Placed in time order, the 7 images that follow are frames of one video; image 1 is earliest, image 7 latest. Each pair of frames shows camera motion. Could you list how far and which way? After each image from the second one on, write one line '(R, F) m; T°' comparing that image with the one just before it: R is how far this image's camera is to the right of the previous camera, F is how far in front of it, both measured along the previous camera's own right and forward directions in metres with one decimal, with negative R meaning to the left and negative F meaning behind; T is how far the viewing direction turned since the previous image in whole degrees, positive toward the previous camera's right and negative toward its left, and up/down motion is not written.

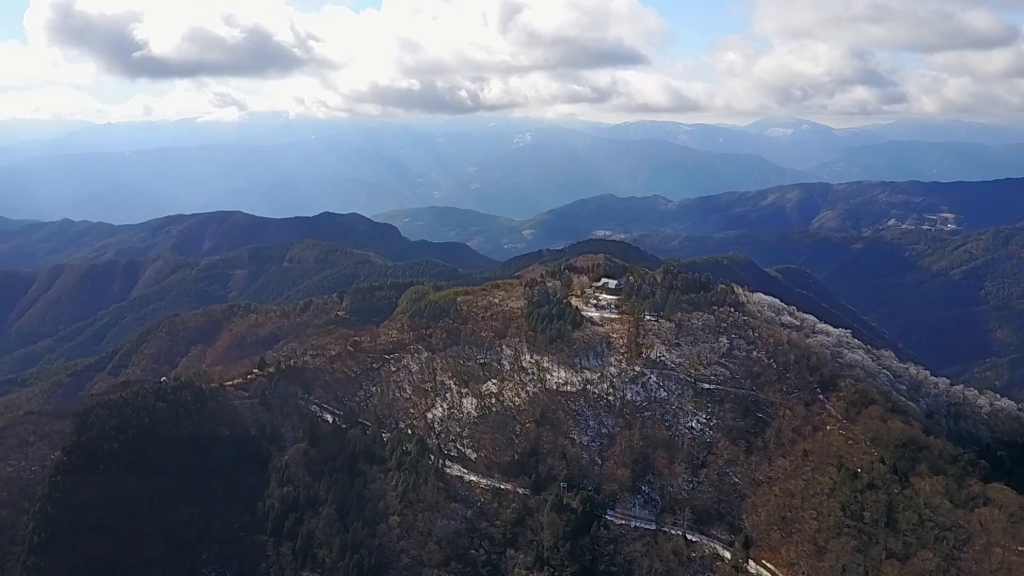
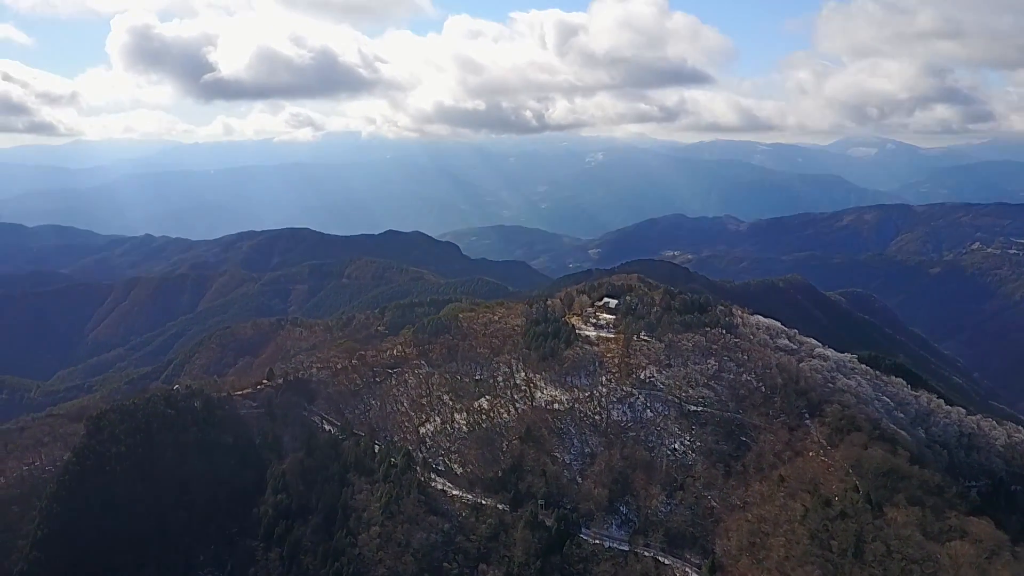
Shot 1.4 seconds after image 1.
(+5.2, -0.5) m; -5°
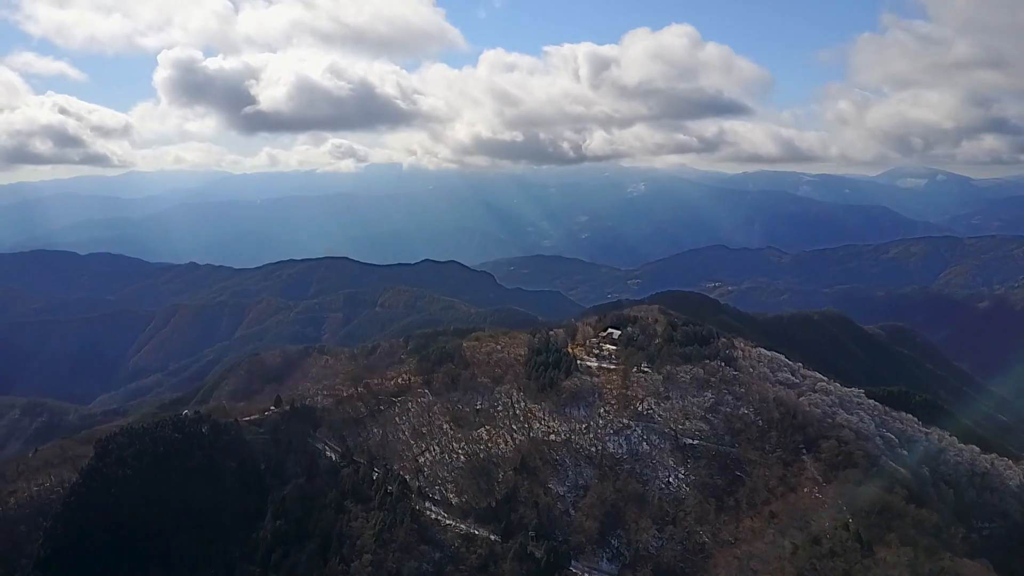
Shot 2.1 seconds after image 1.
(+2.8, -0.3) m; -3°
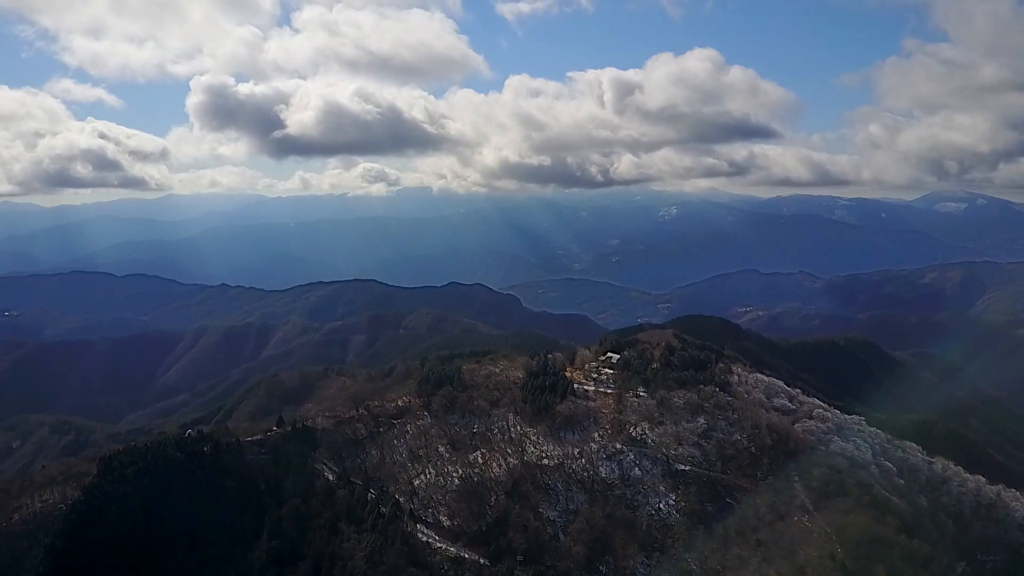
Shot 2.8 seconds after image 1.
(+2.4, -0.3) m; -2°
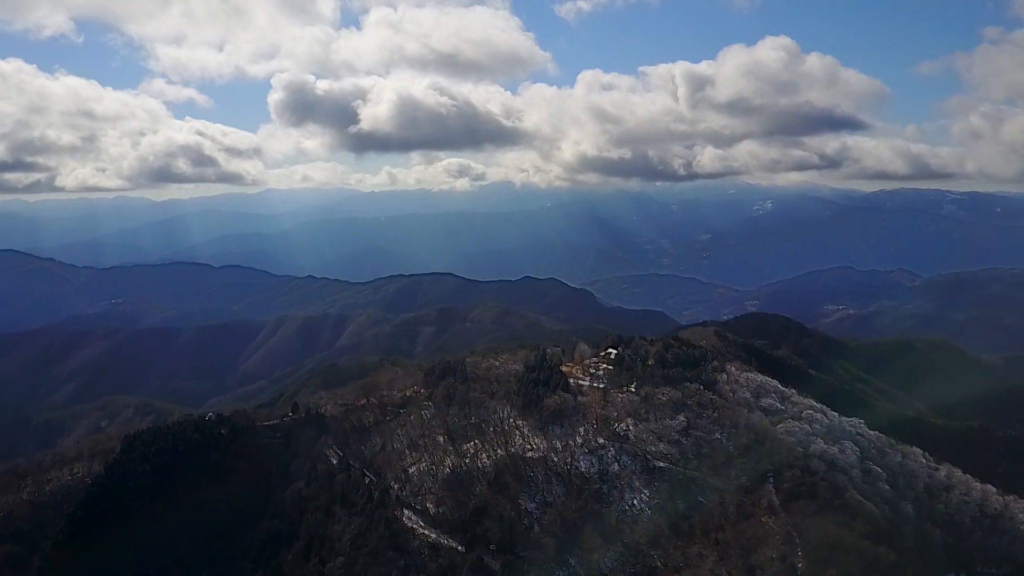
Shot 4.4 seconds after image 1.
(+6.6, -0.5) m; -6°
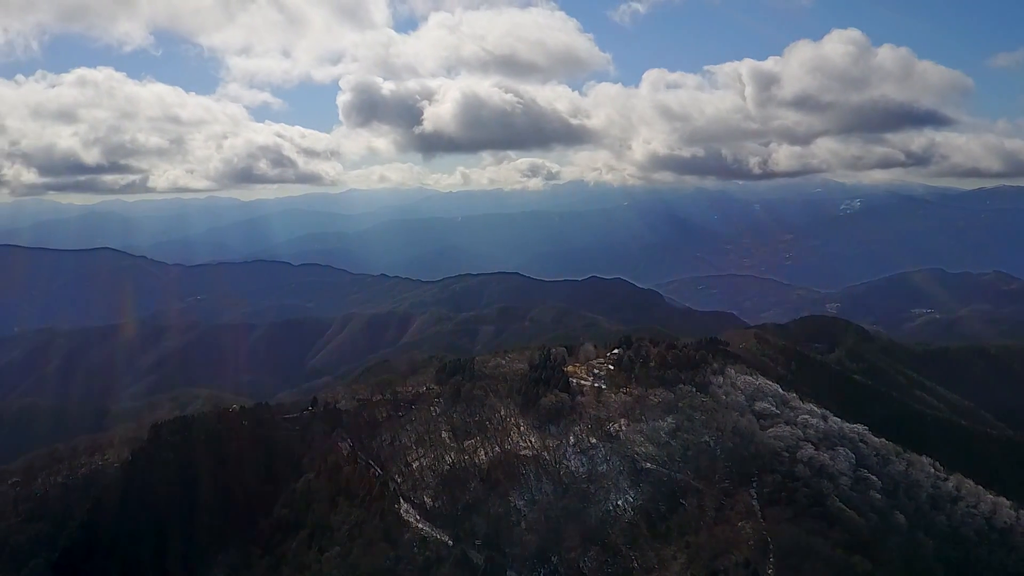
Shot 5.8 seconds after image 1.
(+5.4, -0.4) m; -5°
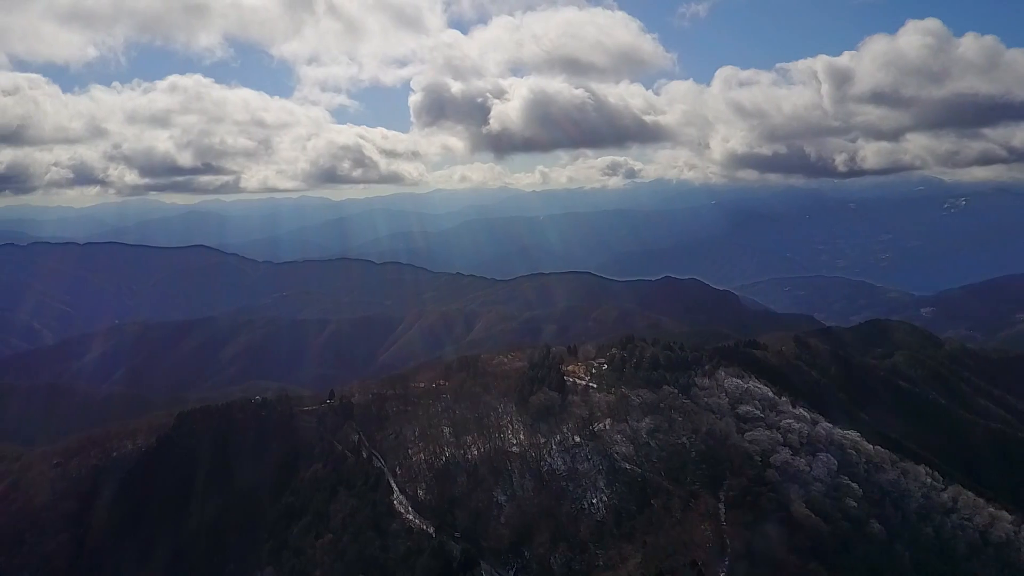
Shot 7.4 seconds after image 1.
(+6.3, -0.6) m; -6°
